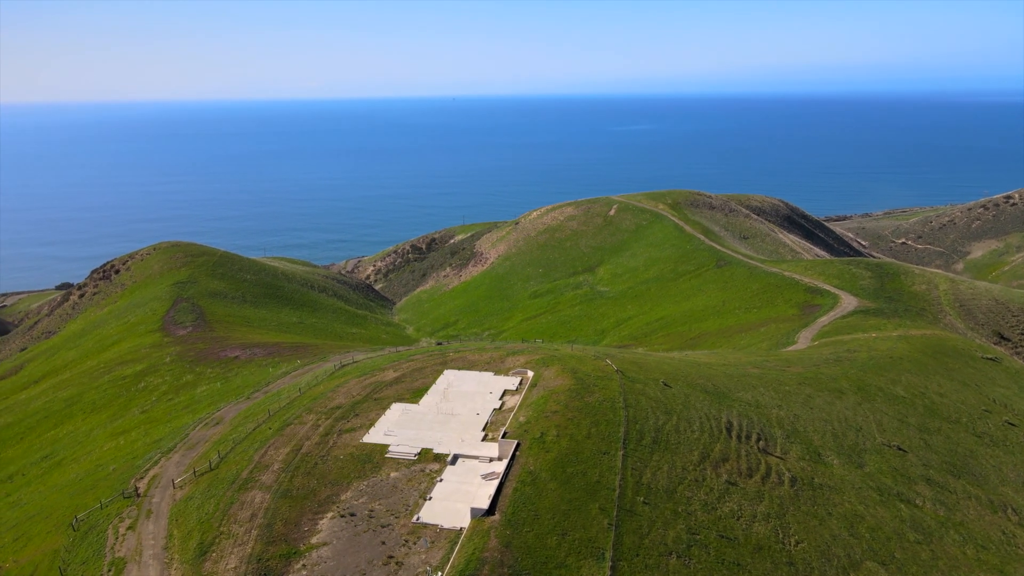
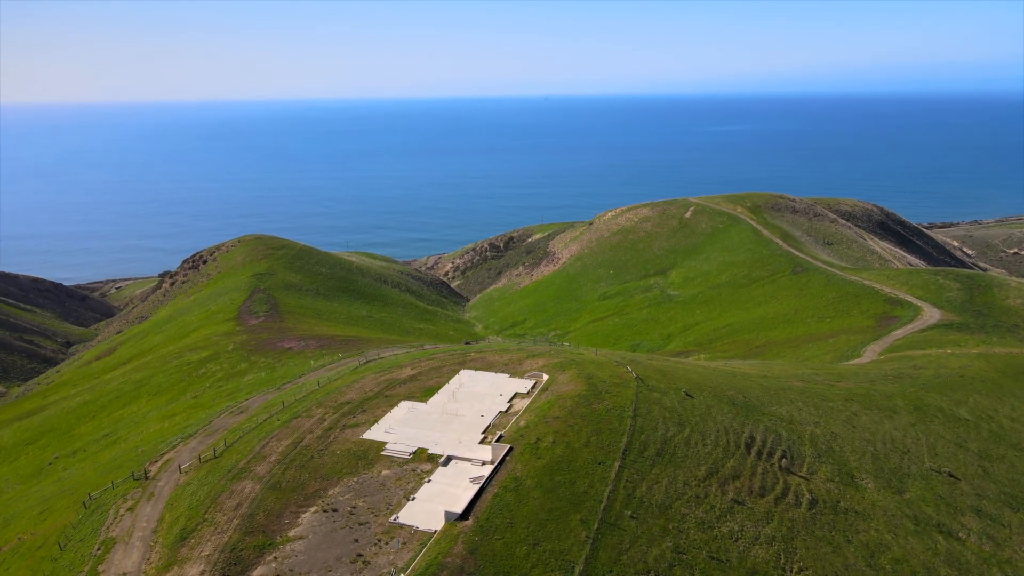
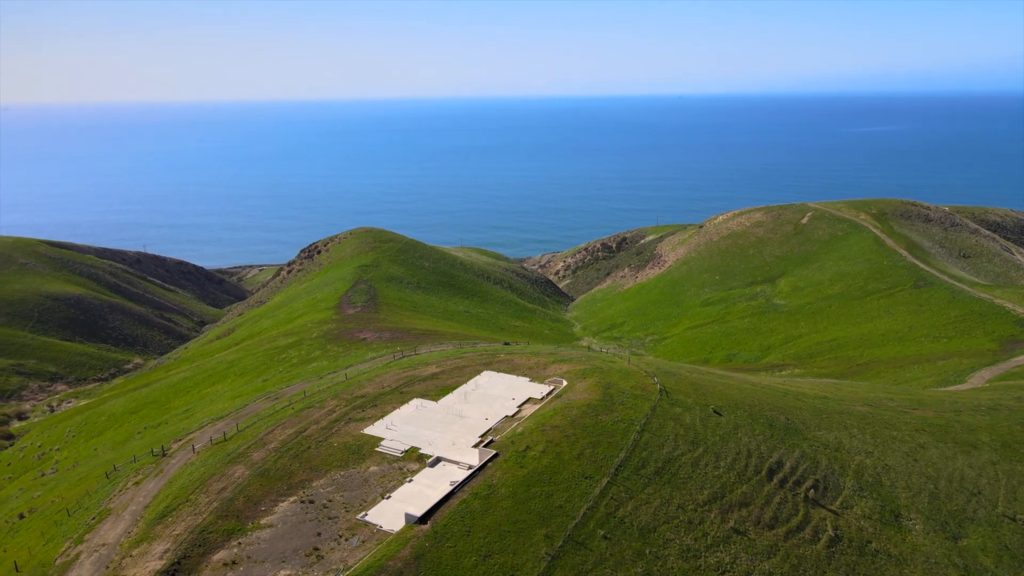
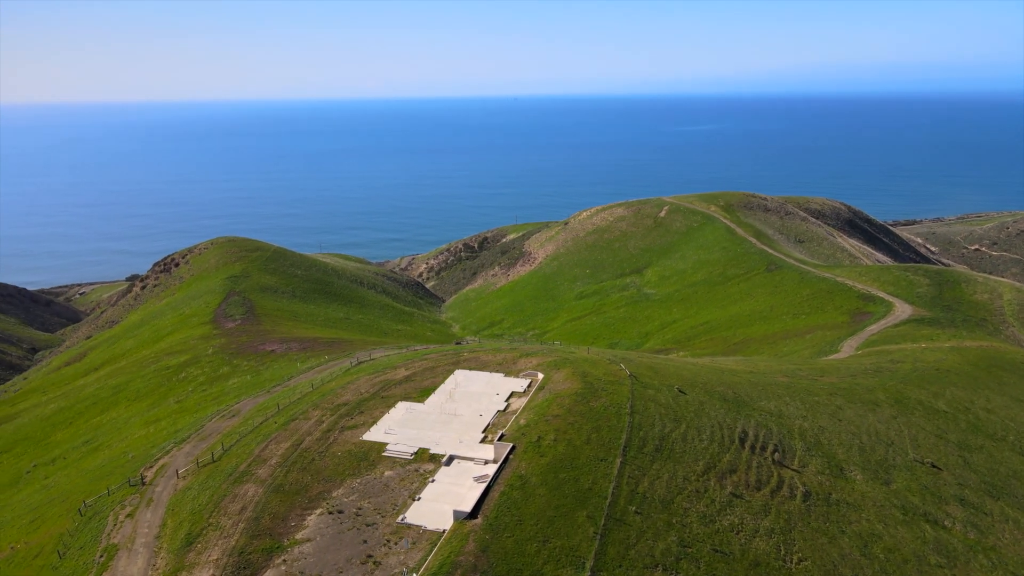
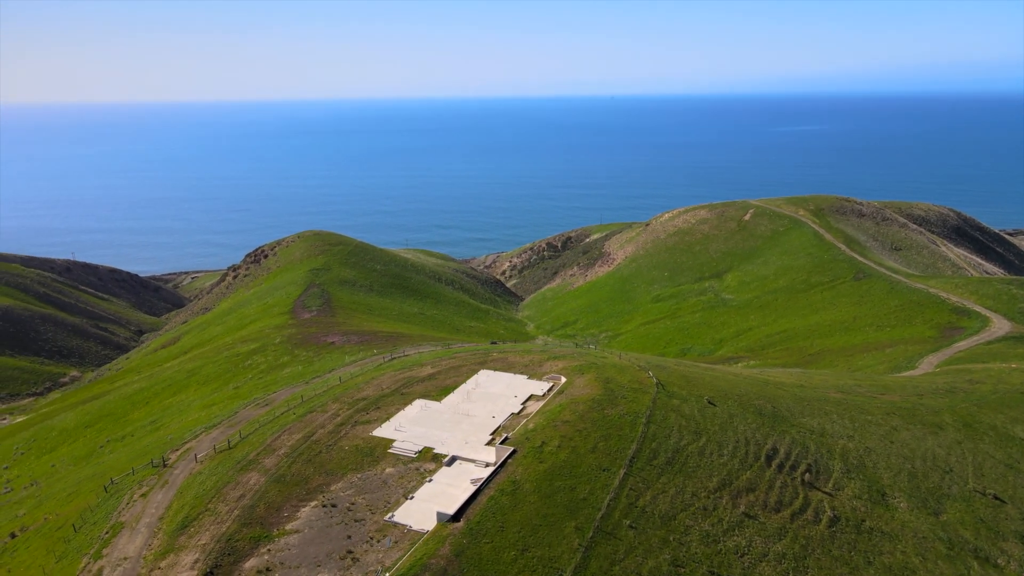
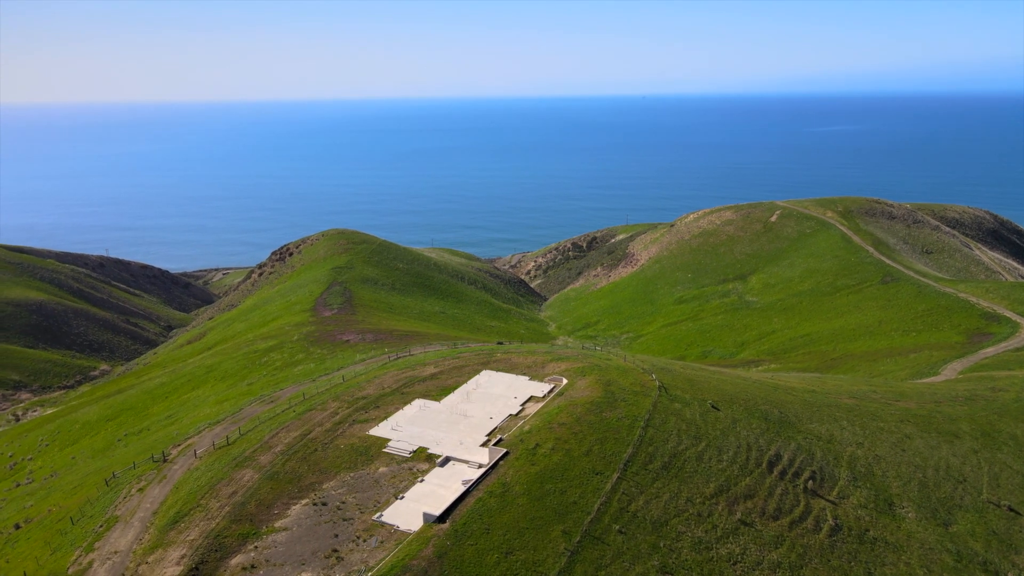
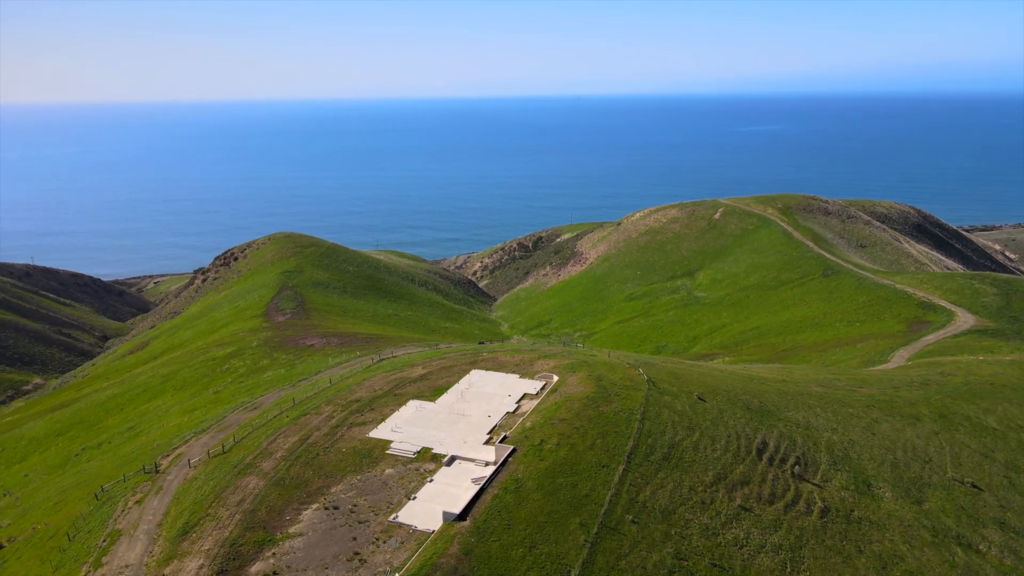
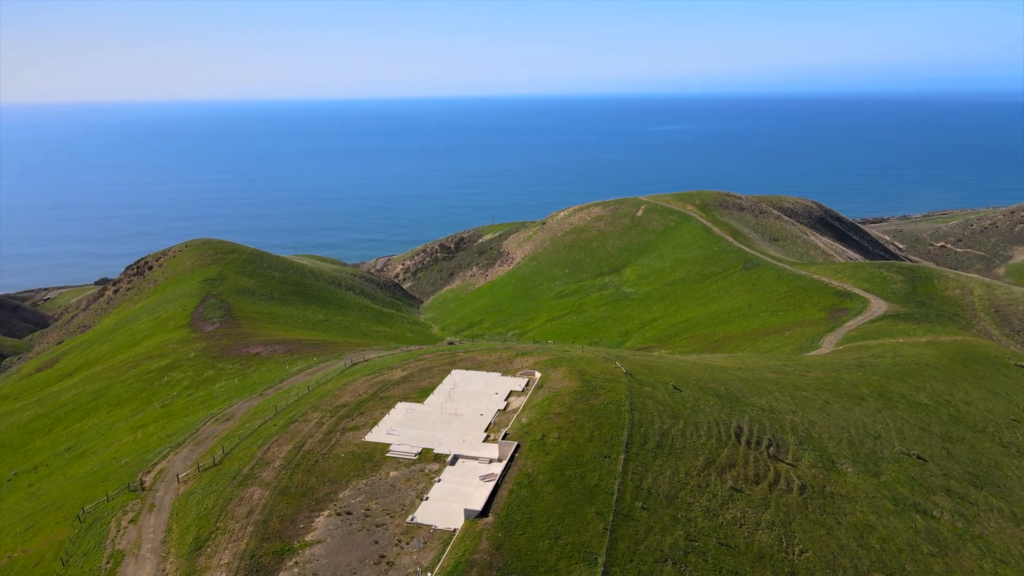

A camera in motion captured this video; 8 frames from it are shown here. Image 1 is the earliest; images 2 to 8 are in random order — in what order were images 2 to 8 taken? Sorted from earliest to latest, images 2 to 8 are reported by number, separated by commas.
8, 4, 2, 7, 5, 6, 3
